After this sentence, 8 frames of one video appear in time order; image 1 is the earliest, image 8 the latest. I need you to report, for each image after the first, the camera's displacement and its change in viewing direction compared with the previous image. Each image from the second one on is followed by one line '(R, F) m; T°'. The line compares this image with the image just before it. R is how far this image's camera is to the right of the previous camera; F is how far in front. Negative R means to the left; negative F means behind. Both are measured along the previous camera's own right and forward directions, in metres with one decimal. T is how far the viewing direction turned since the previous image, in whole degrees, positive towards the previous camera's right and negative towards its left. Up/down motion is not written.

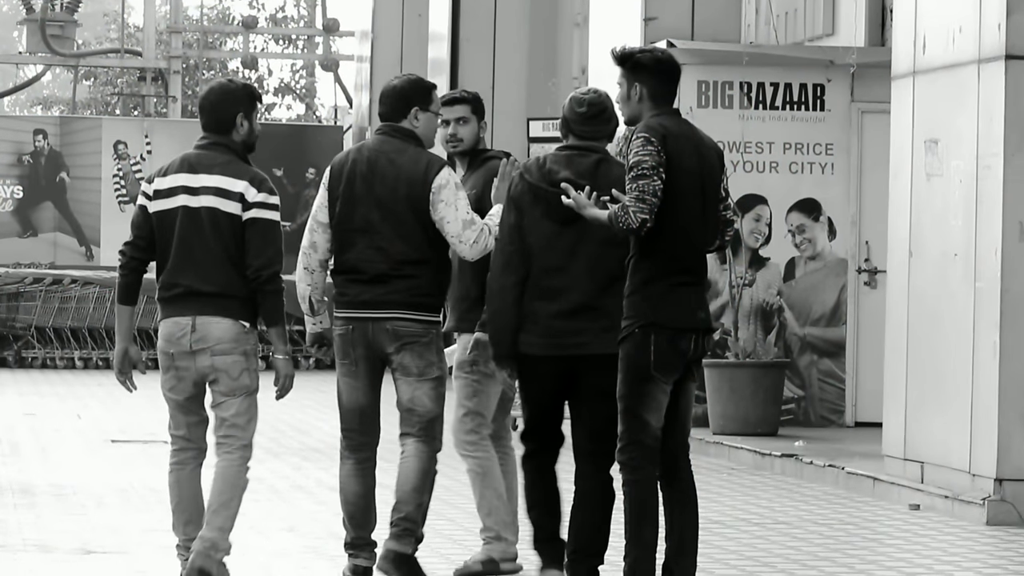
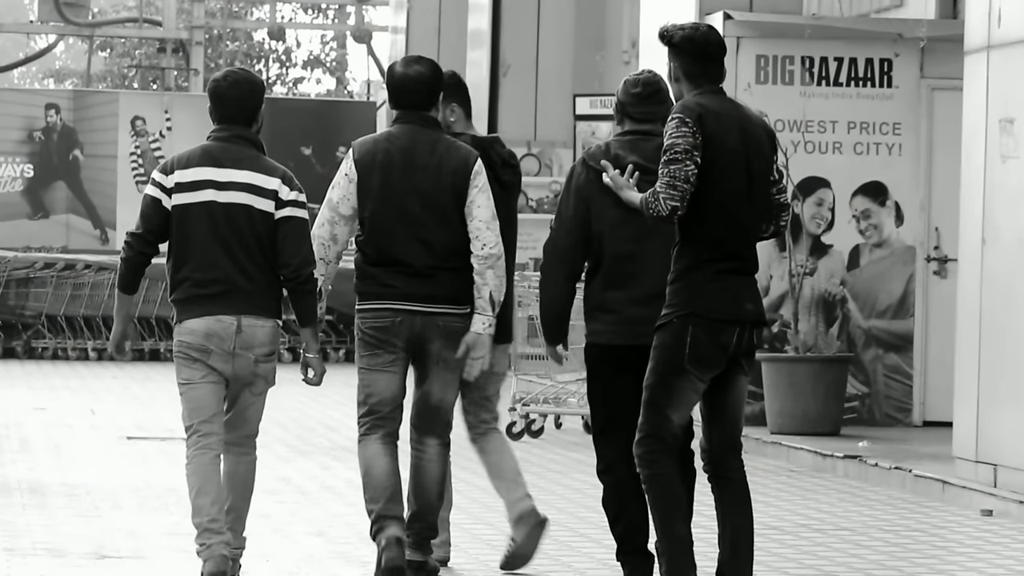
(-0.1, +0.8) m; -1°
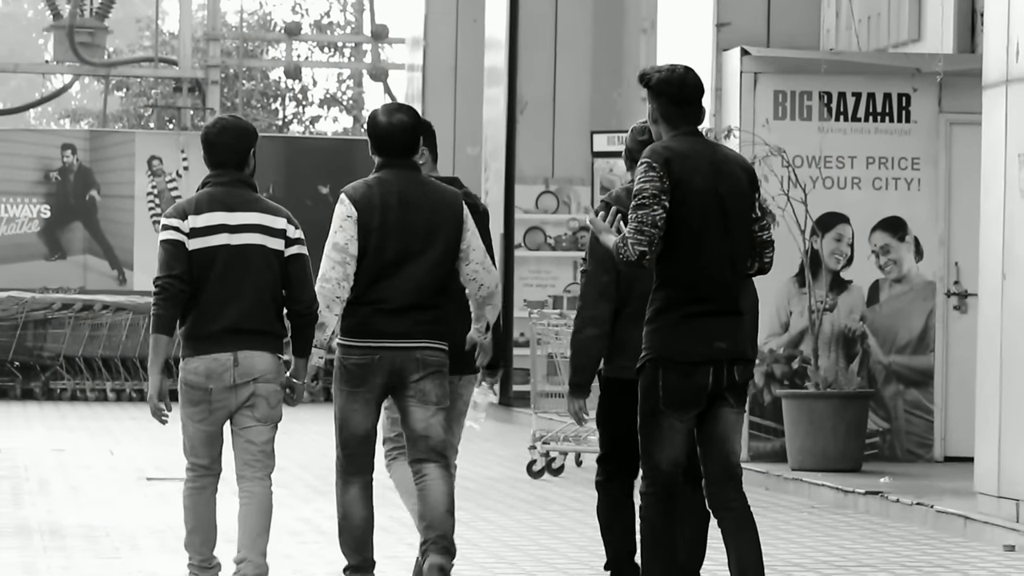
(-0.1, +0.1) m; 0°
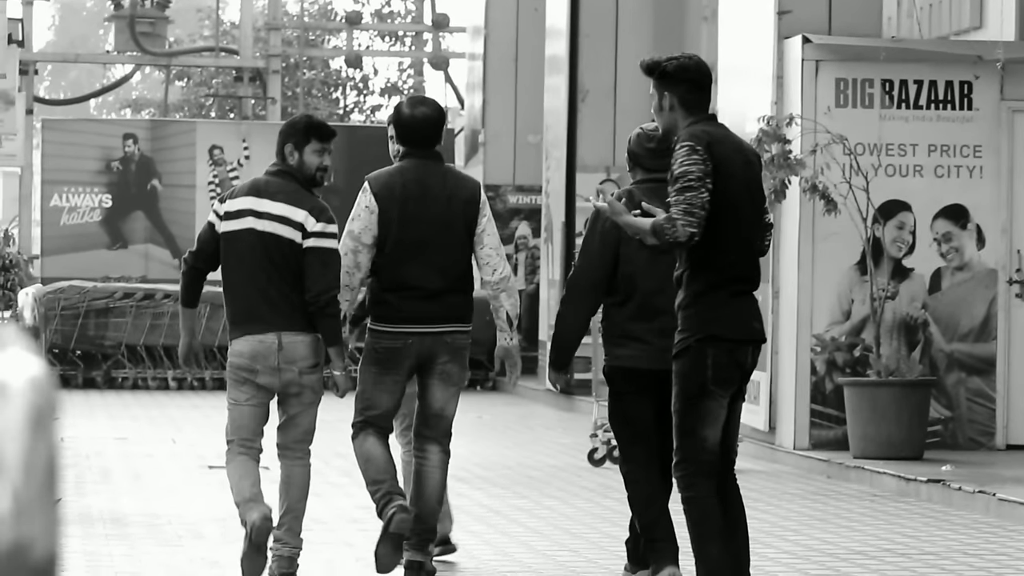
(-0.2, 0.0) m; -1°
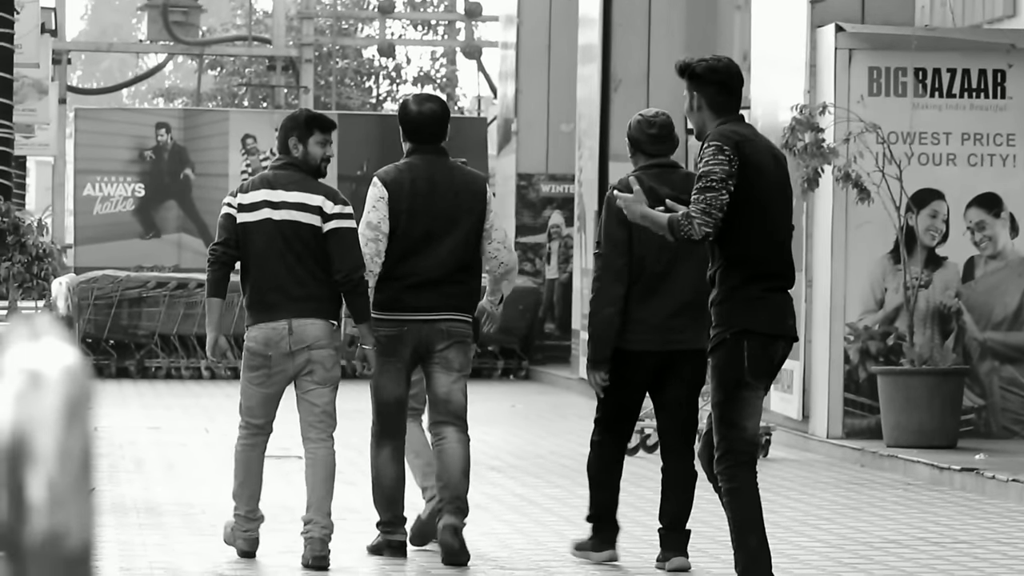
(-0.2, 0.0) m; 0°
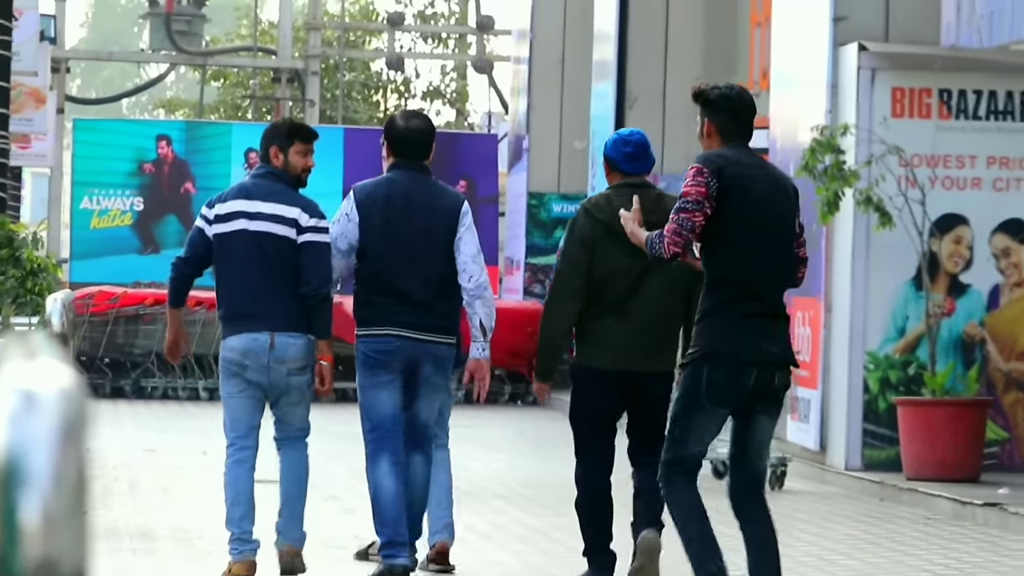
(0.0, +0.4) m; 0°
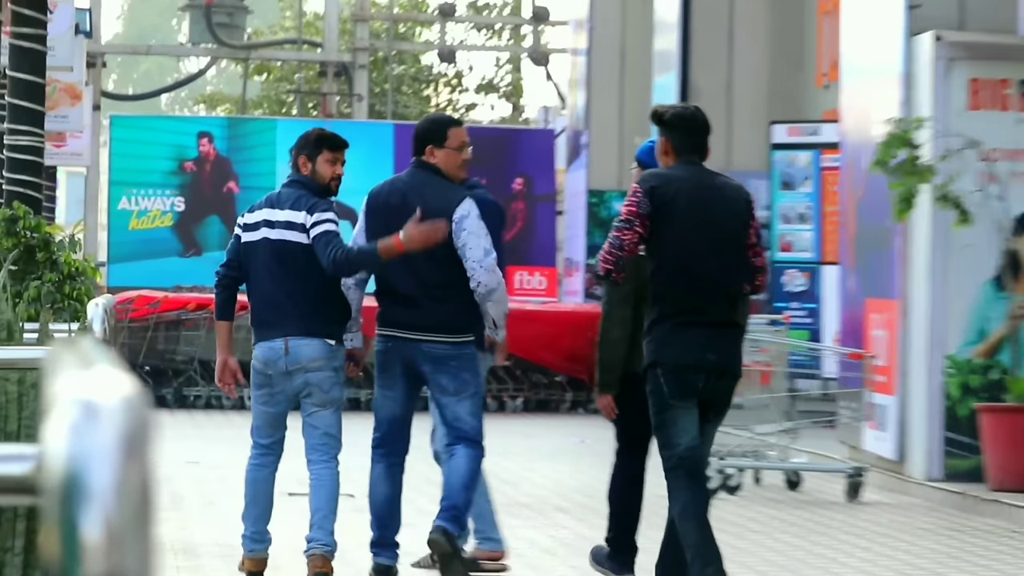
(-0.2, +0.5) m; -1°
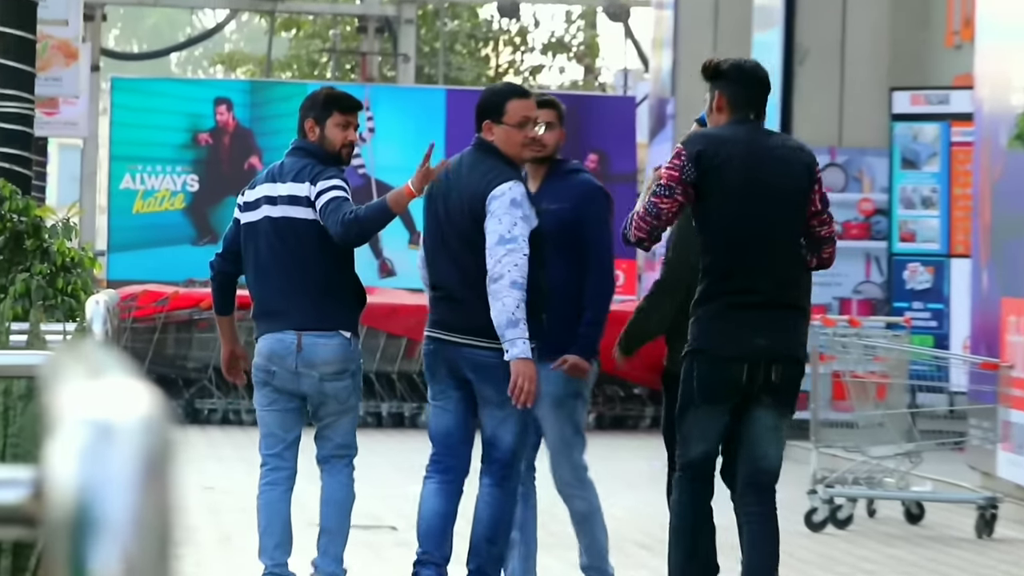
(-0.2, +1.7) m; -1°
